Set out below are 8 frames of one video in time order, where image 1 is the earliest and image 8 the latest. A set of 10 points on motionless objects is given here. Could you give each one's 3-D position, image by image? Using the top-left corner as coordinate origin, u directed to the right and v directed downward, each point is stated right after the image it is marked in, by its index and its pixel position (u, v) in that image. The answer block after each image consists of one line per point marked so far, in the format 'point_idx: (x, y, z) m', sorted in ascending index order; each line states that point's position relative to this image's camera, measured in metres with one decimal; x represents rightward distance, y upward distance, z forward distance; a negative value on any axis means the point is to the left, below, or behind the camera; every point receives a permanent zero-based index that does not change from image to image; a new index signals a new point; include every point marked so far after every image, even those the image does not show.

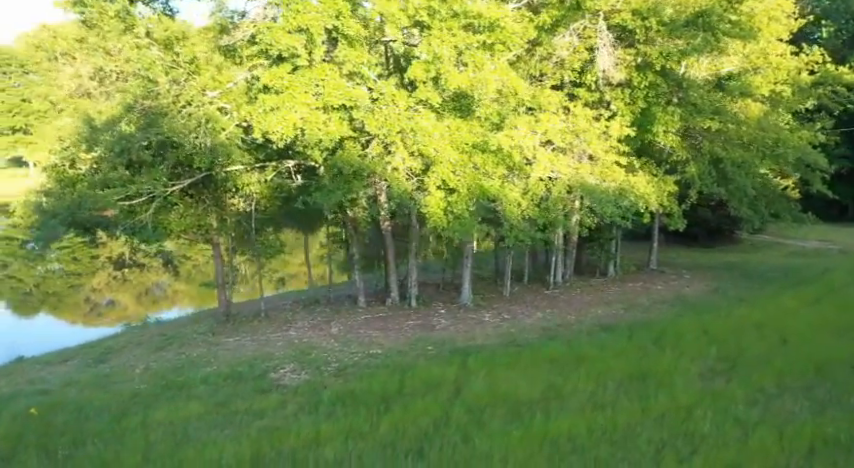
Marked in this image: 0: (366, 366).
0: (-0.9, -1.9, +9.4) m
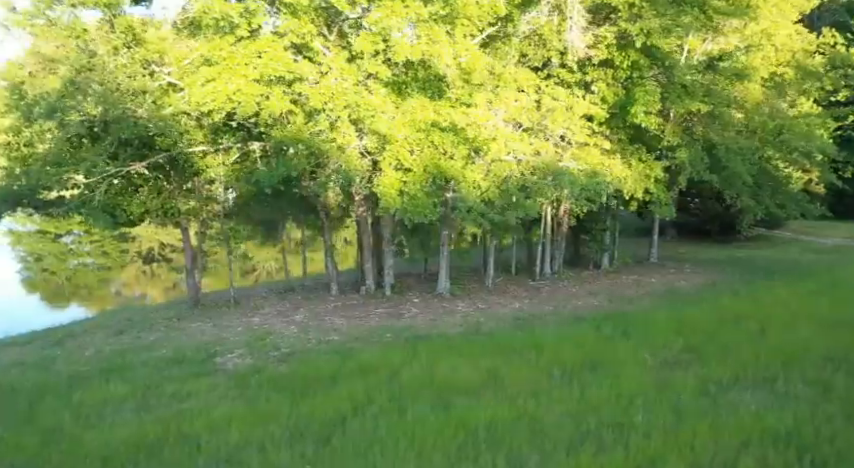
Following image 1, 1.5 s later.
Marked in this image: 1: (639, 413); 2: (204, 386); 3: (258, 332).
0: (-1.6, -1.6, +9.0) m
1: (+2.0, -1.7, +6.0) m
2: (-2.6, -1.8, +7.5) m
3: (-2.7, -1.6, +10.2) m
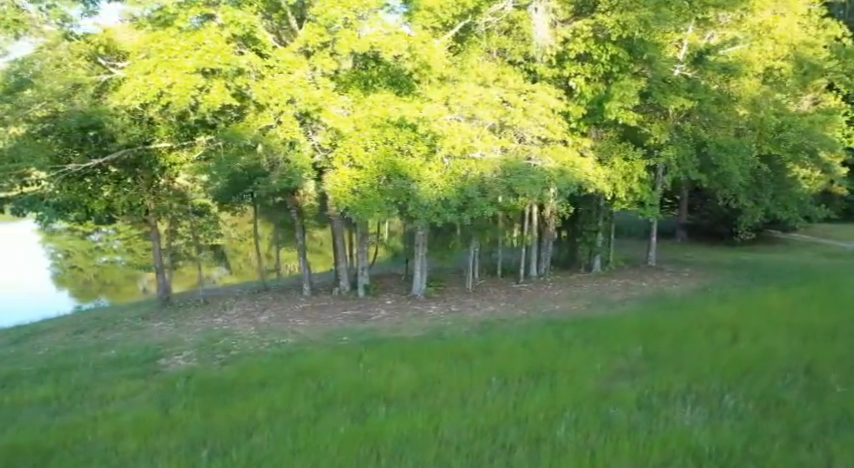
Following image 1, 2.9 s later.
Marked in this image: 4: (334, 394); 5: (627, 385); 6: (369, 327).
0: (-2.2, -1.6, +8.7) m
1: (+1.2, -1.7, +5.6) m
2: (-3.3, -1.7, +7.3) m
3: (-3.3, -1.5, +10.0) m
4: (-1.0, -1.6, +6.6) m
5: (+2.1, -1.6, +6.8) m
6: (-1.0, -1.5, +10.5) m
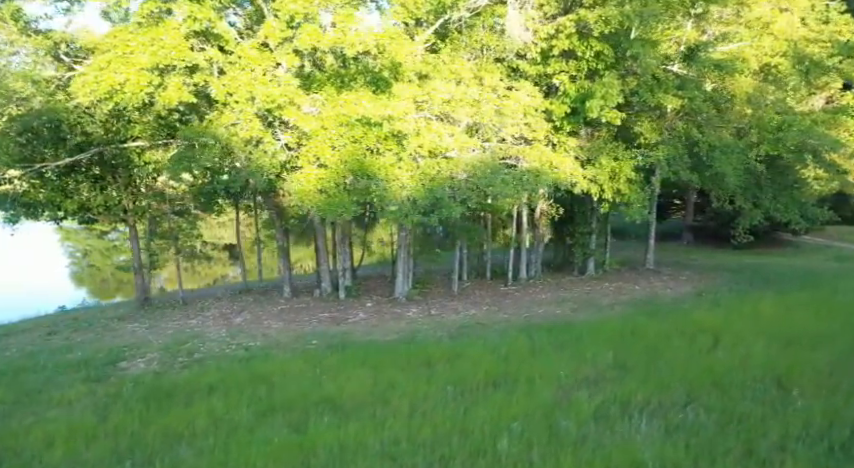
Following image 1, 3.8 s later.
0: (-2.7, -1.6, +8.5) m
1: (+0.7, -1.7, +5.3) m
2: (-3.8, -1.7, +7.1) m
3: (-3.7, -1.5, +9.8) m
4: (-1.5, -1.7, +6.4) m
5: (+1.6, -1.6, +6.5) m
6: (-1.4, -1.5, +10.2) m
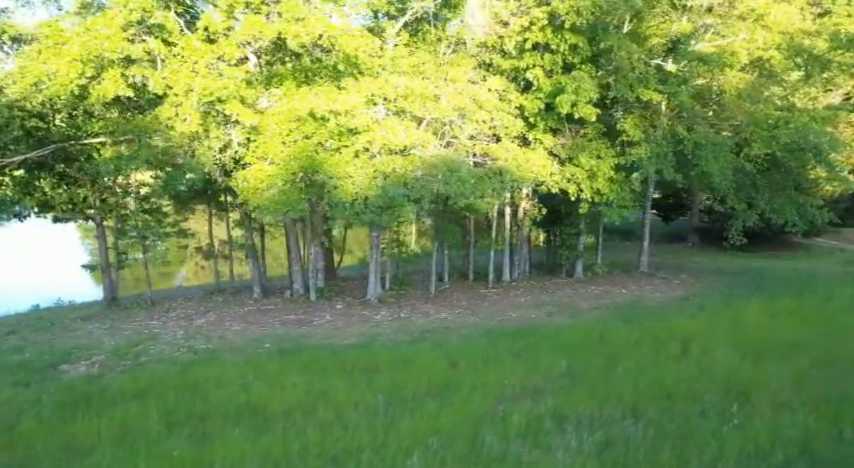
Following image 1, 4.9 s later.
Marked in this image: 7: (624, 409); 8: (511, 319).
0: (-3.3, -1.6, +8.2) m
1: (0.0, -1.7, +4.9) m
2: (-4.5, -1.7, +6.9) m
3: (-4.3, -1.5, +9.5) m
4: (-2.1, -1.6, +6.0) m
5: (+1.0, -1.6, +6.1) m
6: (-1.9, -1.5, +9.9) m
7: (+1.8, -1.6, +5.8) m
8: (+1.4, -1.4, +10.8) m
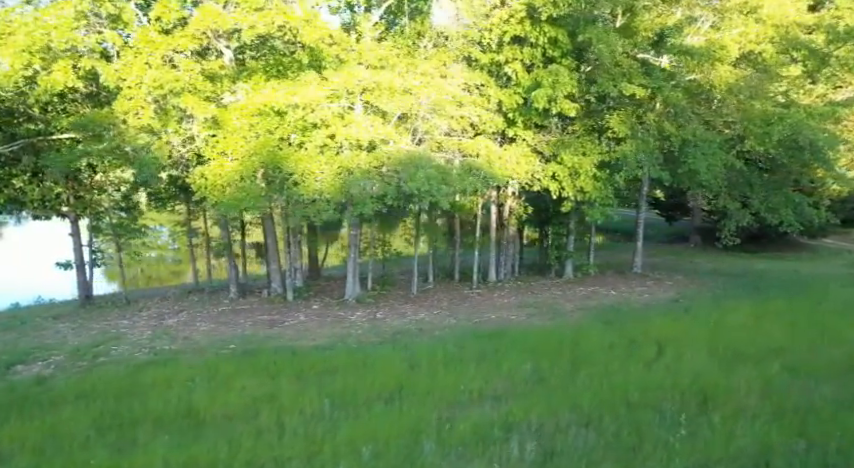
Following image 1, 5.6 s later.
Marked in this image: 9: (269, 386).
0: (-3.7, -1.6, +8.0) m
1: (-0.6, -1.7, +4.6) m
2: (-5.0, -1.7, +6.7) m
3: (-4.7, -1.5, +9.3) m
4: (-2.6, -1.6, +5.8) m
5: (+0.5, -1.6, +5.8) m
6: (-2.3, -1.5, +9.6) m
7: (+1.3, -1.6, +5.5) m
8: (+1.0, -1.4, +10.5) m
9: (-1.6, -1.6, +6.6) m
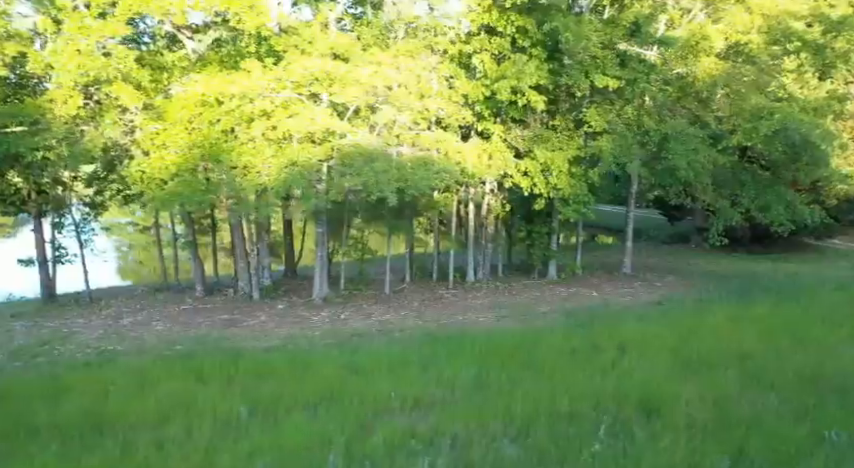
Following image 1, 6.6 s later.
0: (-4.4, -1.5, +7.7) m
1: (-1.3, -1.6, +4.2) m
2: (-5.6, -1.6, +6.4) m
3: (-5.3, -1.4, +9.1) m
4: (-3.3, -1.6, +5.4) m
5: (-0.2, -1.6, +5.4) m
6: (-2.9, -1.4, +9.3) m
7: (+0.6, -1.5, +5.1) m
8: (+0.5, -1.4, +10.1) m
9: (-2.3, -1.5, +6.3) m
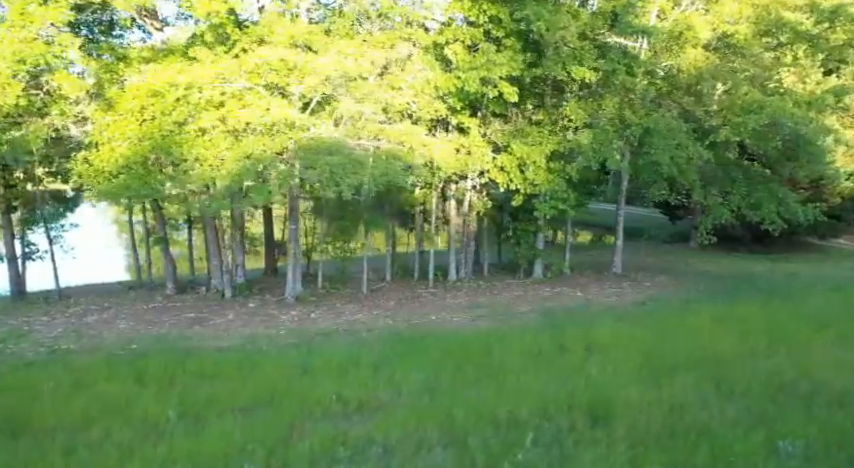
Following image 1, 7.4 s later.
0: (-4.8, -1.5, +7.4) m
1: (-1.8, -1.6, +4.0) m
2: (-6.1, -1.6, +6.2) m
3: (-5.8, -1.4, +8.8) m
4: (-3.8, -1.5, +5.2) m
5: (-0.7, -1.5, +5.0) m
6: (-3.4, -1.4, +9.0) m
7: (+0.1, -1.5, +4.7) m
8: (0.0, -1.3, +9.8) m
9: (-2.8, -1.5, +6.0) m
